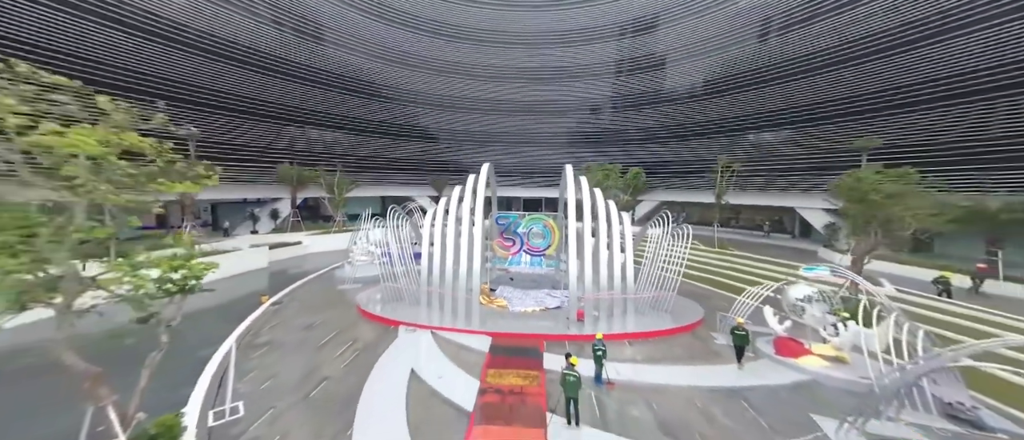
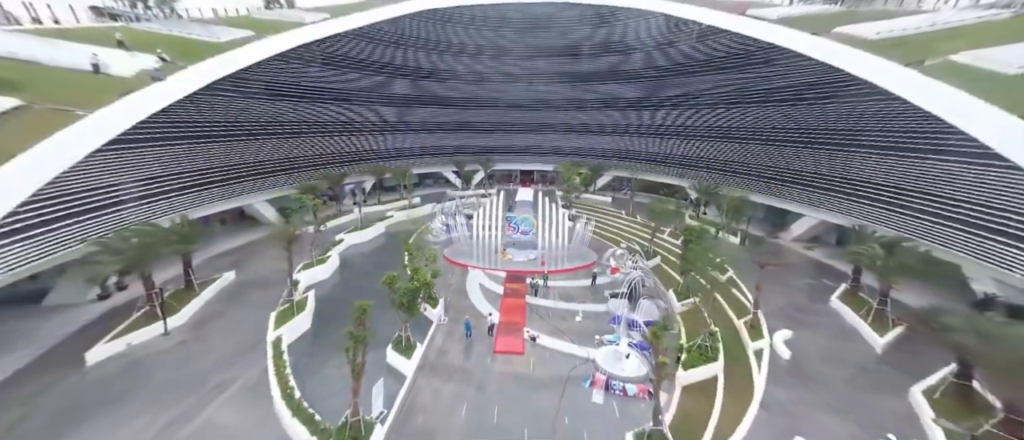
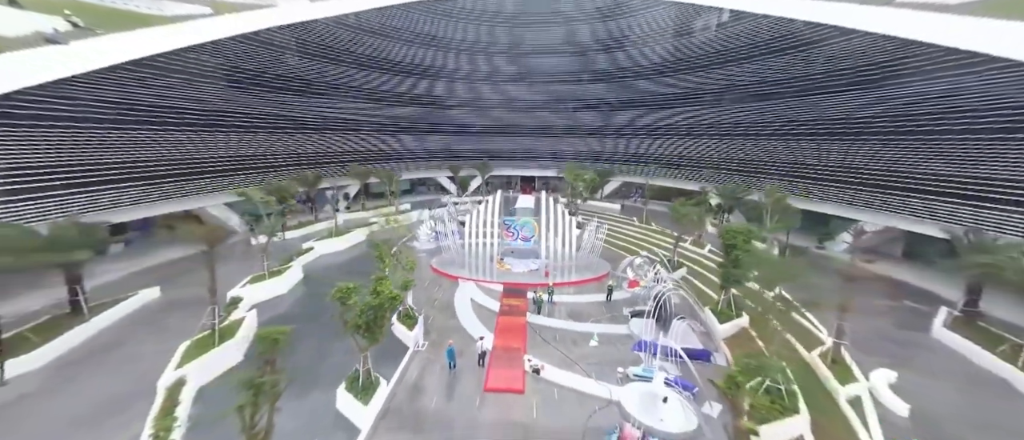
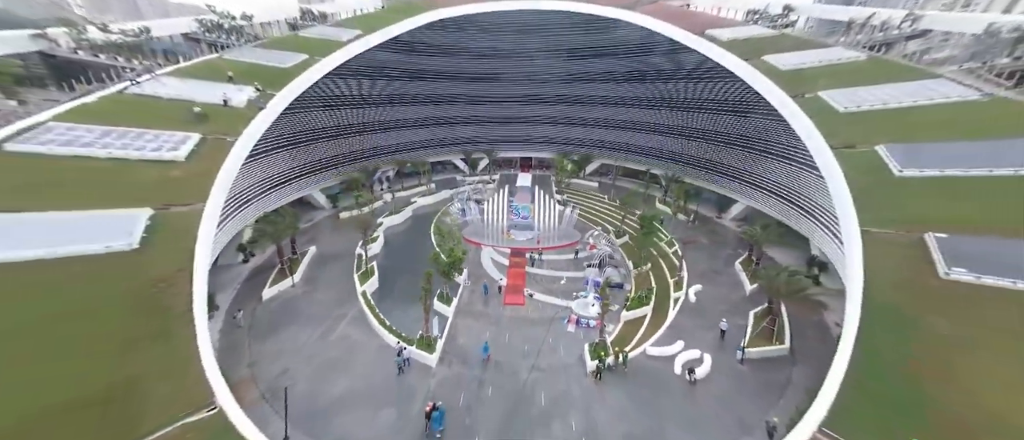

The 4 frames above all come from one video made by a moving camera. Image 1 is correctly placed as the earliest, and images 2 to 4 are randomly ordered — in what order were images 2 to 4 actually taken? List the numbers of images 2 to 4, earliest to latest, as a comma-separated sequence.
3, 2, 4
